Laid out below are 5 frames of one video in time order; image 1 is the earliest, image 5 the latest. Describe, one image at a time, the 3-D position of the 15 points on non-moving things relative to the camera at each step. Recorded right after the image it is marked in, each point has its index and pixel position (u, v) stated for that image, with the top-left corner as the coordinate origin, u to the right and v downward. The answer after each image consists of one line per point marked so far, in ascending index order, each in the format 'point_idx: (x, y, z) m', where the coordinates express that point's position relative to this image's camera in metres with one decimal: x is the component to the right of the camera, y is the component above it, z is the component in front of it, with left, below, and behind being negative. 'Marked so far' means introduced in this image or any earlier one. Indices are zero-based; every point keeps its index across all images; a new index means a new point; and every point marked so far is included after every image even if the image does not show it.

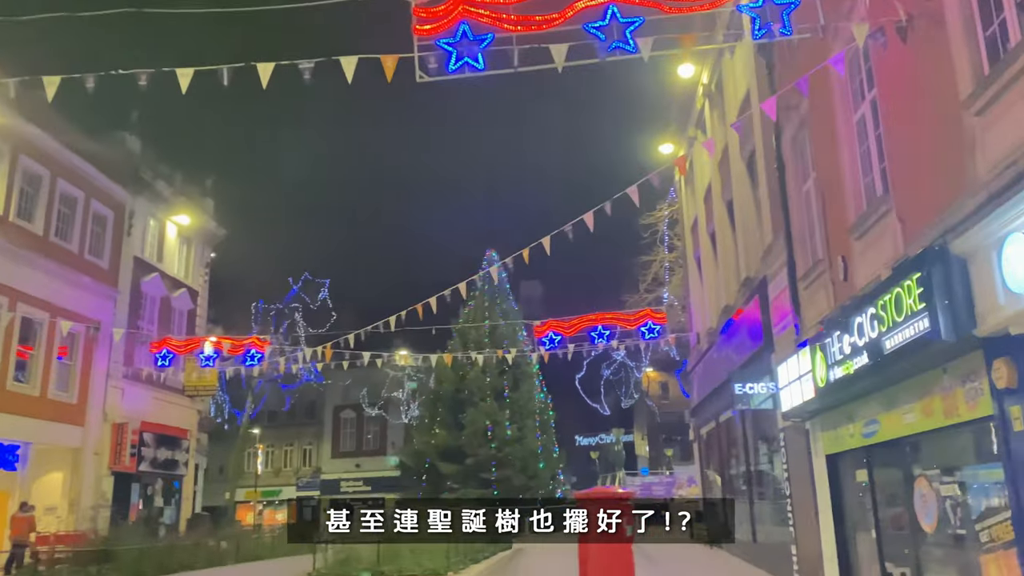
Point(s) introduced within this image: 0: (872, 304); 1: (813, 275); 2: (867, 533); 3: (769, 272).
0: (+3.0, -0.1, +6.8) m
1: (+3.5, +0.1, +9.6) m
2: (+3.7, -2.5, +8.6) m
3: (+3.7, +0.2, +11.9) m
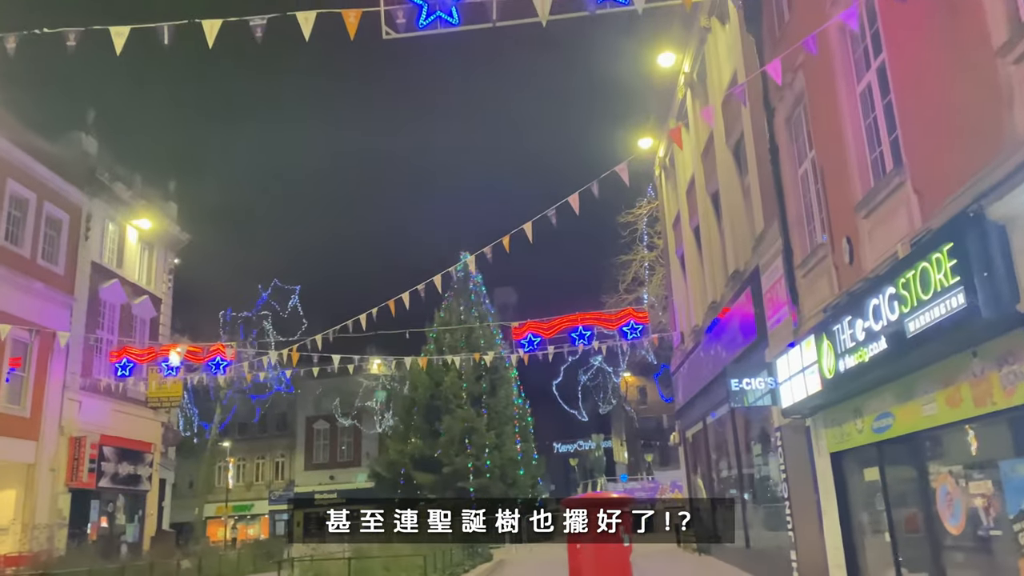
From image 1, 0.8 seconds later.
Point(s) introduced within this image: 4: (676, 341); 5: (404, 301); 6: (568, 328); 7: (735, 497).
0: (+2.8, 0.0, +6.1) m
1: (+3.3, +0.3, +9.0) m
2: (+3.5, -2.4, +8.0) m
3: (+3.4, +0.4, +11.3) m
4: (+3.9, -1.2, +19.7) m
5: (-1.8, -0.2, +13.6) m
6: (+1.3, -0.9, +19.0) m
7: (+3.9, -3.7, +14.4) m
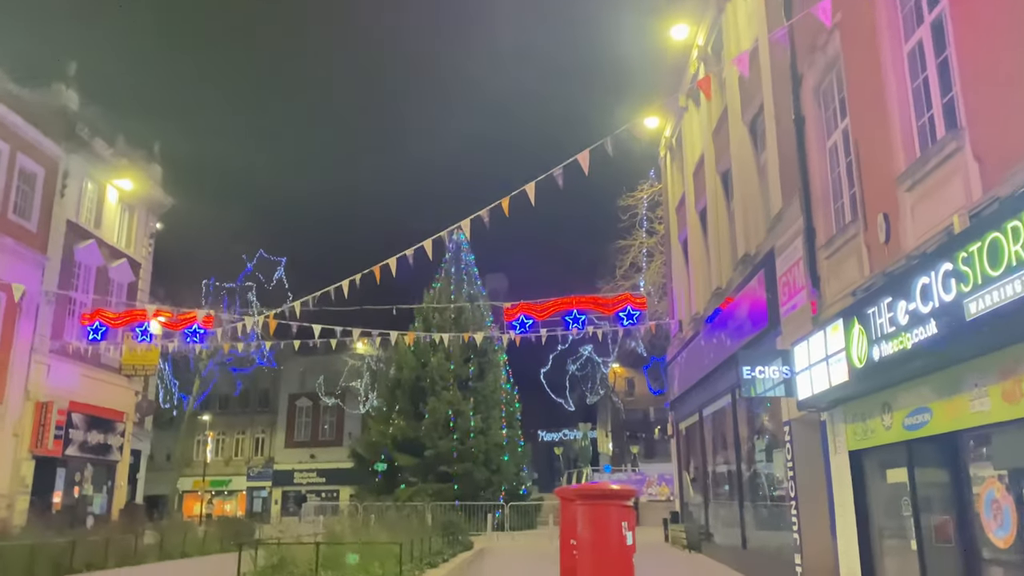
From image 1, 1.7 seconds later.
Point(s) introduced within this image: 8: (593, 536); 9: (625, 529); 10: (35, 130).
0: (+2.8, +0.2, +5.4) m
1: (+3.3, +0.5, +8.2) m
2: (+3.4, -2.2, +7.3) m
3: (+3.4, +0.6, +10.5) m
4: (+3.7, -0.9, +18.9) m
5: (-1.9, +0.3, +12.8) m
6: (+1.1, -0.5, +18.2) m
7: (+3.7, -3.5, +13.7) m
8: (+0.6, -1.7, +5.7) m
9: (+0.8, -1.7, +5.7) m
10: (-11.1, +3.7, +19.2) m
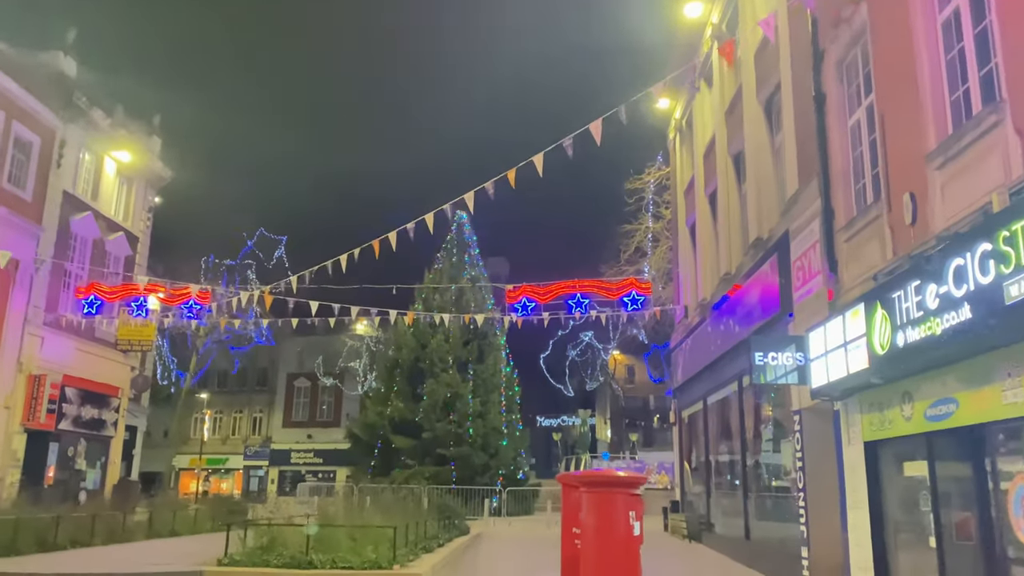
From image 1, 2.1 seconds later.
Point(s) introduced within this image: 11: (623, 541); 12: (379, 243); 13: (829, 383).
0: (+2.9, +0.3, +5.0) m
1: (+3.3, +0.6, +7.8) m
2: (+3.4, -2.1, +6.9) m
3: (+3.4, +0.7, +10.2) m
4: (+3.8, -0.6, +18.6) m
5: (-1.8, +0.6, +12.4) m
6: (+1.1, -0.2, +17.9) m
7: (+3.6, -3.2, +13.4) m
8: (+0.6, -1.5, +5.4) m
9: (+0.8, -1.5, +5.4) m
10: (-10.9, +4.3, +18.8) m
11: (+0.7, -1.6, +5.3) m
12: (-2.1, +0.7, +13.1) m
13: (+3.0, -0.9, +7.7) m
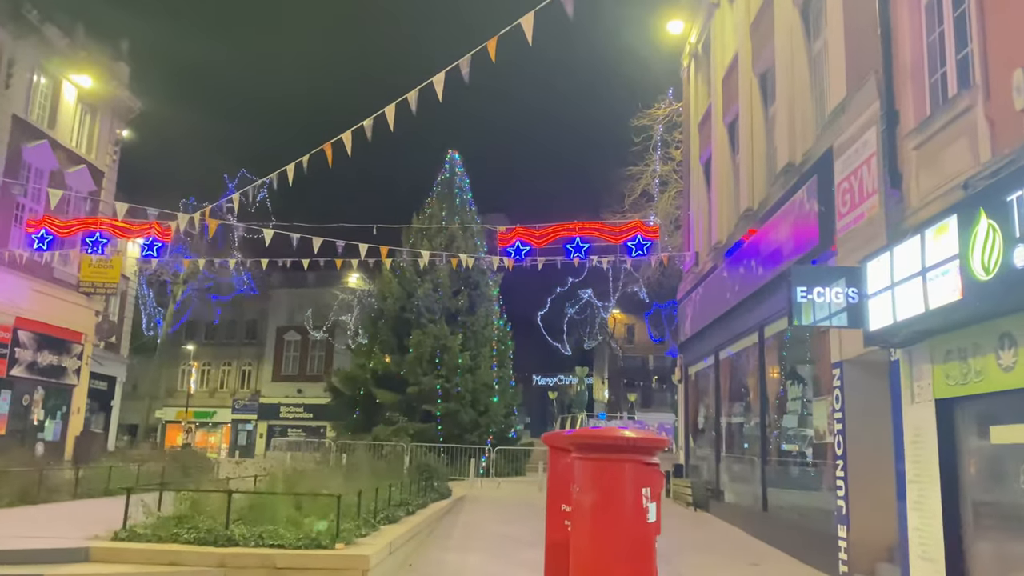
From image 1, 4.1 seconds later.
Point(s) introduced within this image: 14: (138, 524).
0: (+2.7, +0.8, +3.3) m
1: (+3.2, +1.2, +6.1) m
2: (+3.2, -1.5, +5.3) m
3: (+3.3, +1.5, +8.4) m
4: (+3.6, +0.5, +16.9) m
5: (-2.0, +1.6, +10.7) m
6: (+1.0, +1.0, +16.2) m
7: (+3.4, -2.3, +11.9) m
8: (+0.4, -1.0, +3.8) m
9: (+0.6, -1.0, +3.8) m
10: (-11.0, +5.7, +16.9) m
11: (+0.5, -1.1, +3.7) m
12: (-2.3, +1.7, +11.4) m
13: (+2.8, -0.3, +6.0) m
14: (-2.9, -1.8, +6.4) m
